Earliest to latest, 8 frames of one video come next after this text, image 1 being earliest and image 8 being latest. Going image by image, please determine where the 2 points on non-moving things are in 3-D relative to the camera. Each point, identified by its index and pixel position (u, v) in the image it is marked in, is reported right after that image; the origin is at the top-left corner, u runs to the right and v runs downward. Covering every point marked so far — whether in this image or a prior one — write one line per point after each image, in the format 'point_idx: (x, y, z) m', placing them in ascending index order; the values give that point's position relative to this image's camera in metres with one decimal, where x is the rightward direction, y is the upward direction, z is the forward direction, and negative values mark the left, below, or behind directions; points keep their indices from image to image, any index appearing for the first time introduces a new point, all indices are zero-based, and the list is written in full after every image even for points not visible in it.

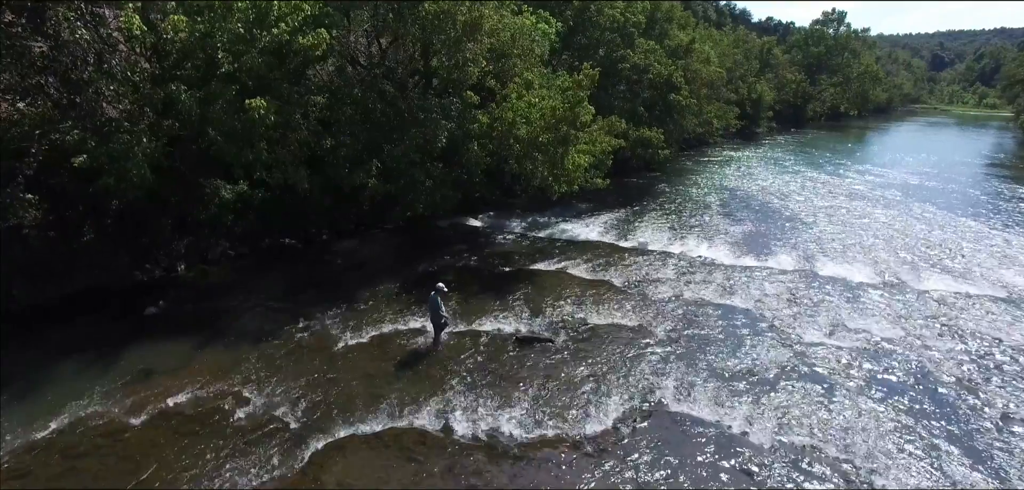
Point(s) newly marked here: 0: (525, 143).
0: (+0.5, +3.6, +20.2) m
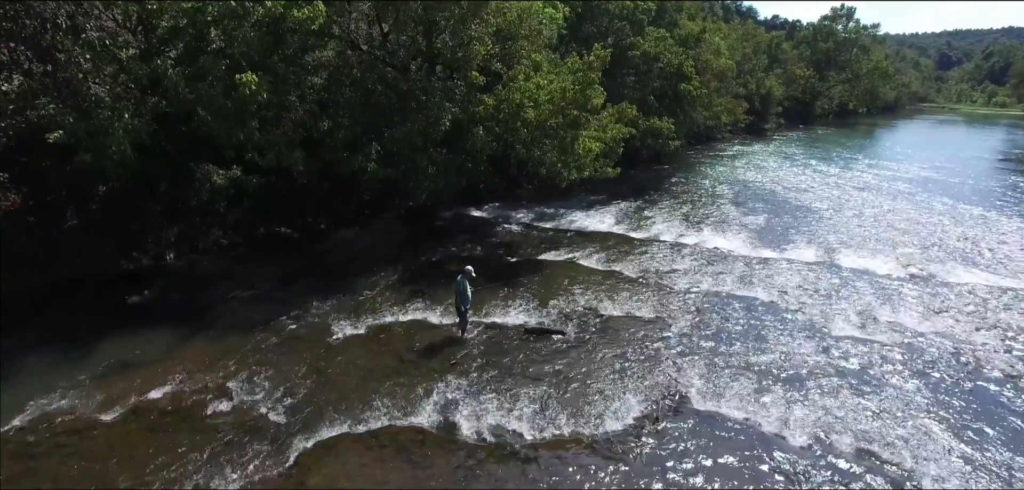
0: (+0.8, +4.0, +19.3) m
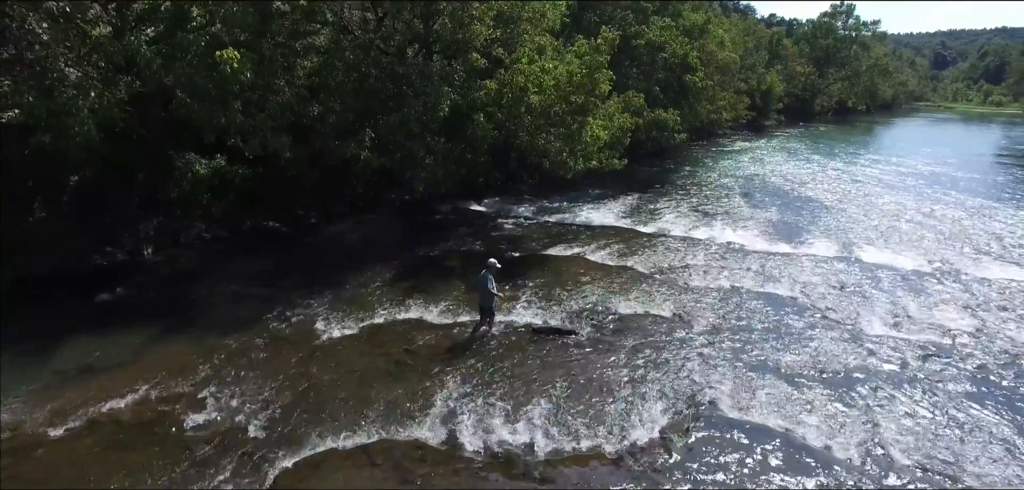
0: (+0.8, +4.1, +18.2) m
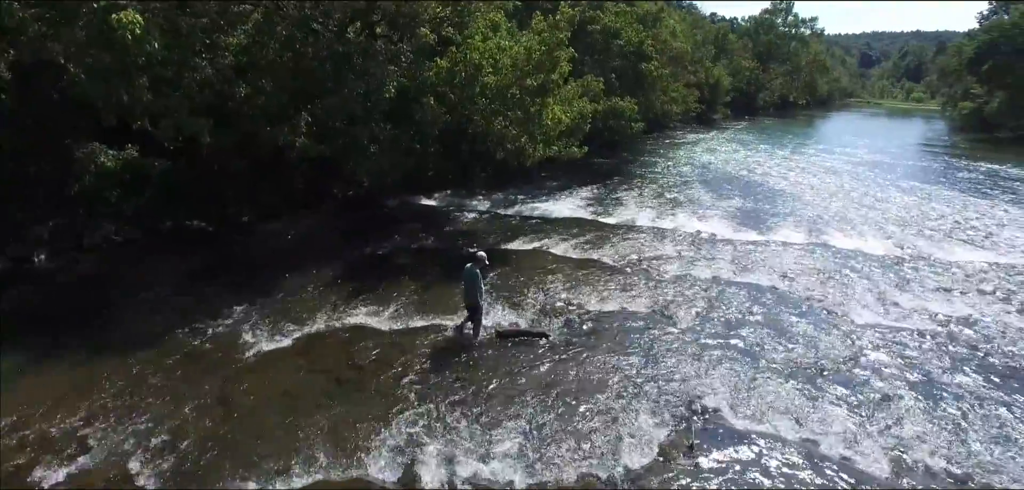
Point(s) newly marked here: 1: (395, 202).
0: (-0.5, +4.3, +16.9) m
1: (-3.9, +1.4, +19.0) m
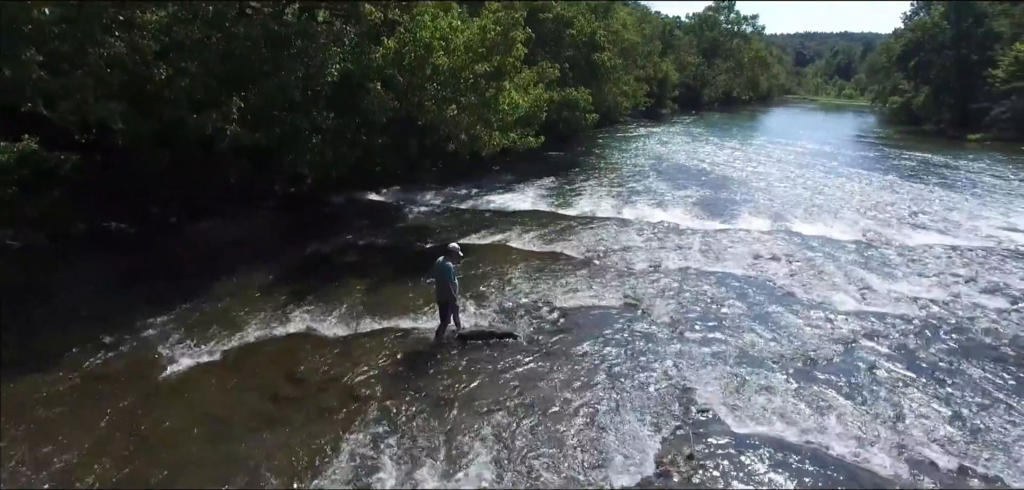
0: (-1.8, +4.4, +15.8) m
1: (-5.2, +1.4, +17.7) m
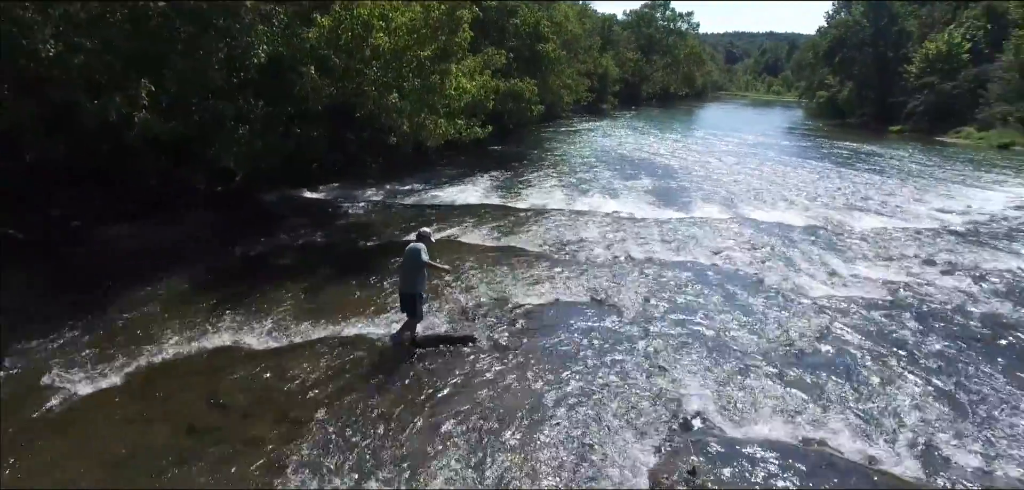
0: (-3.2, +4.5, +14.7) m
1: (-6.7, +1.4, +16.2) m
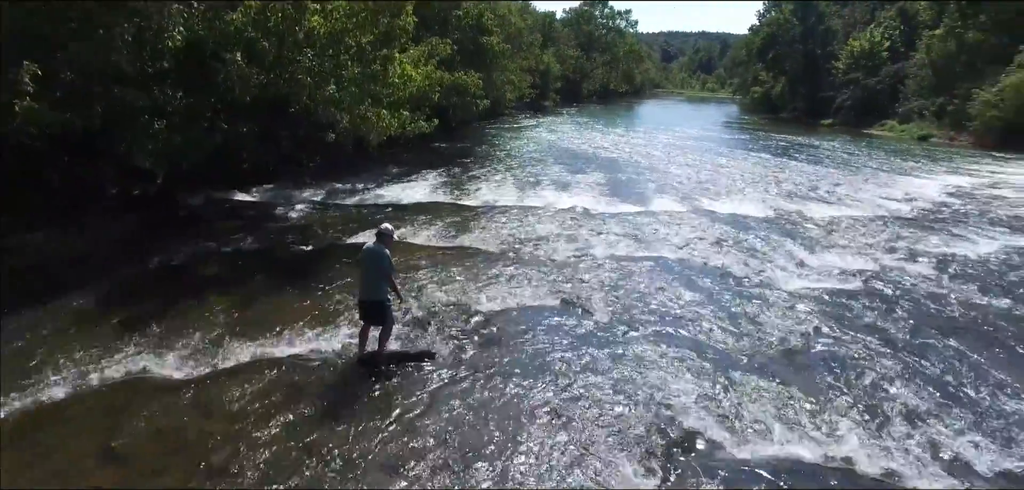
0: (-4.4, +4.4, +13.4) m
1: (-7.9, +1.2, +14.6) m
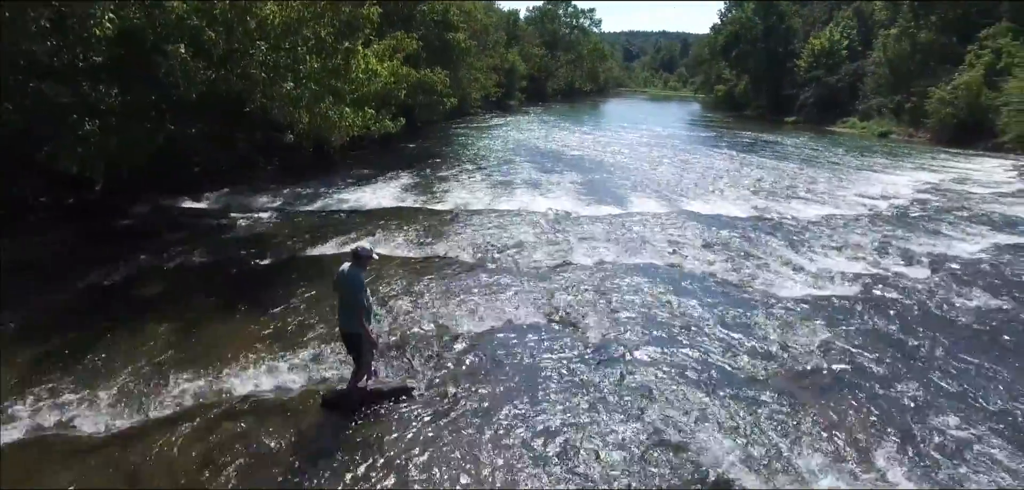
0: (-5.0, +4.1, +12.3) m
1: (-8.5, +0.9, +13.3) m
